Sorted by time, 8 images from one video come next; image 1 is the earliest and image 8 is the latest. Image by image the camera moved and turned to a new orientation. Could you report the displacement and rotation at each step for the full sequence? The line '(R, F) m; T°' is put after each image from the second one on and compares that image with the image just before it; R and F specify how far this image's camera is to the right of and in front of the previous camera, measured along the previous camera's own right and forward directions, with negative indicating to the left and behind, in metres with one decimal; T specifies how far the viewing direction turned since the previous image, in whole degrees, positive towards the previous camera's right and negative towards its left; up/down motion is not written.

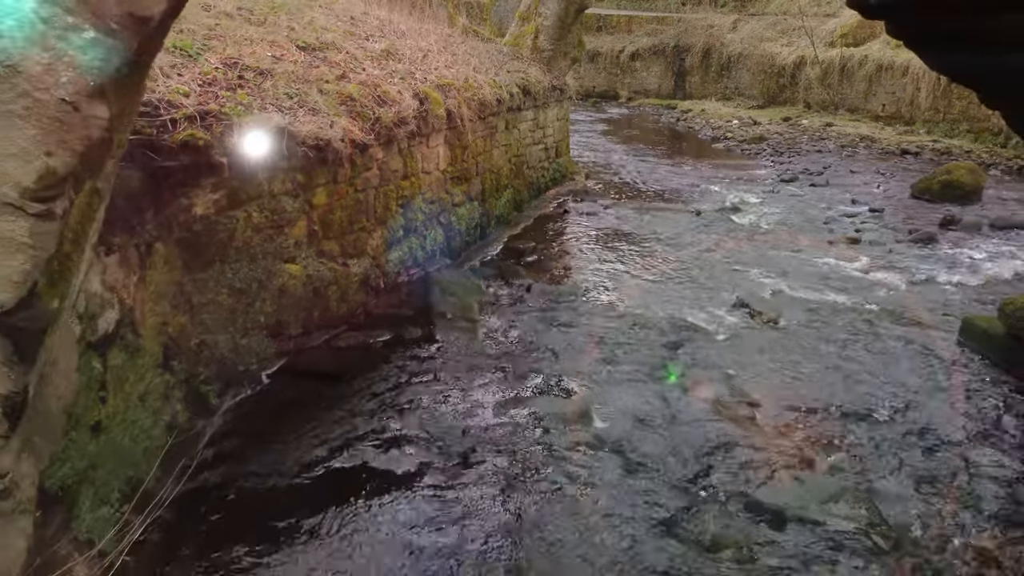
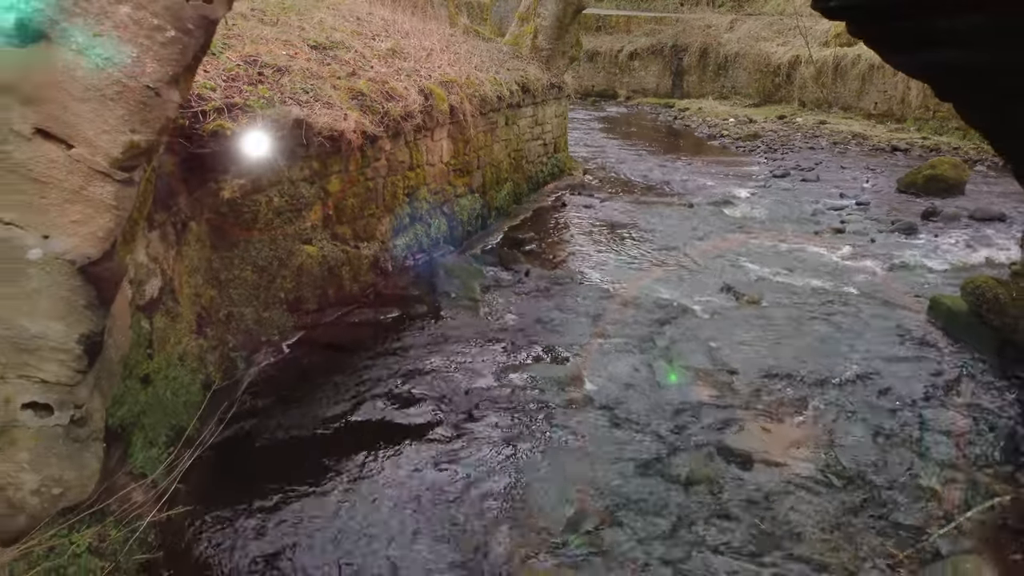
(0.0, -0.4) m; 0°
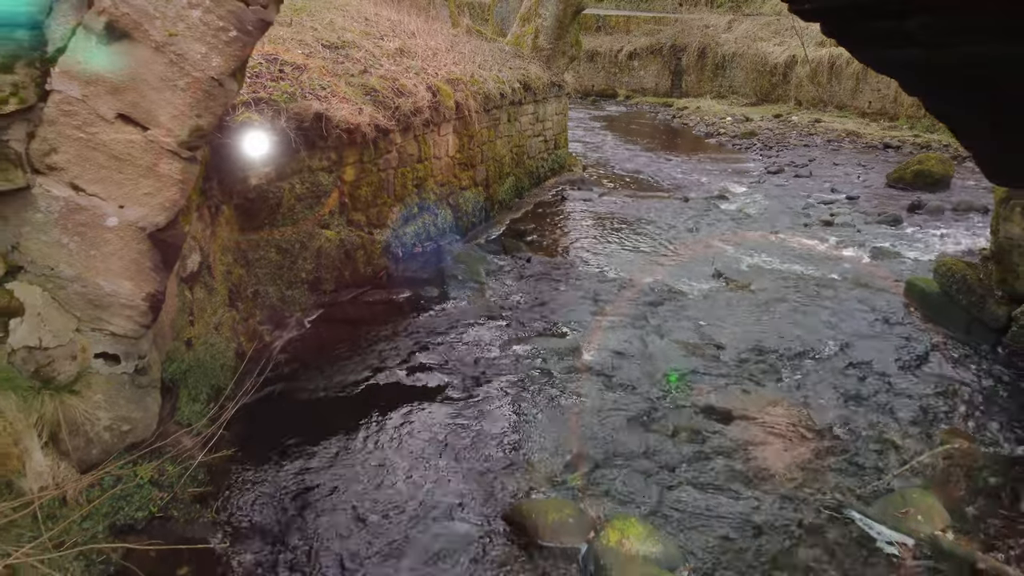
(0.0, -0.4) m; 0°
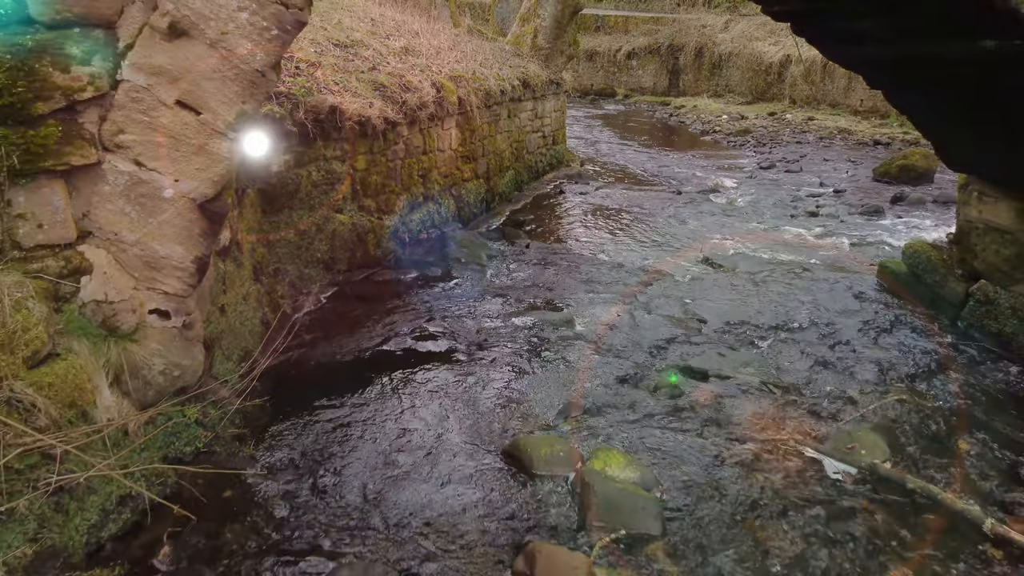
(0.0, -0.5) m; 0°
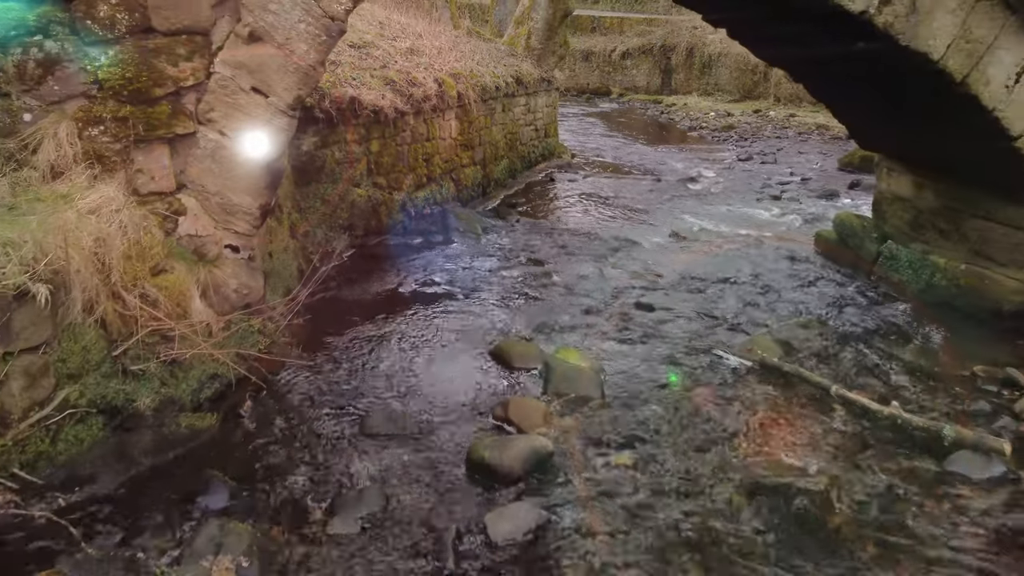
(+0.1, -1.2) m; 0°
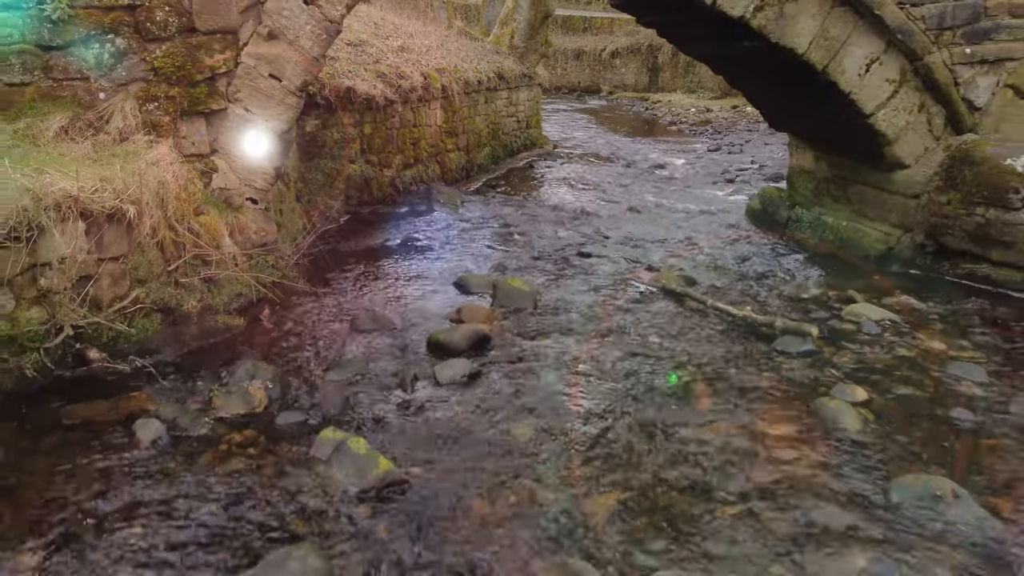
(+0.4, -1.3) m; 0°
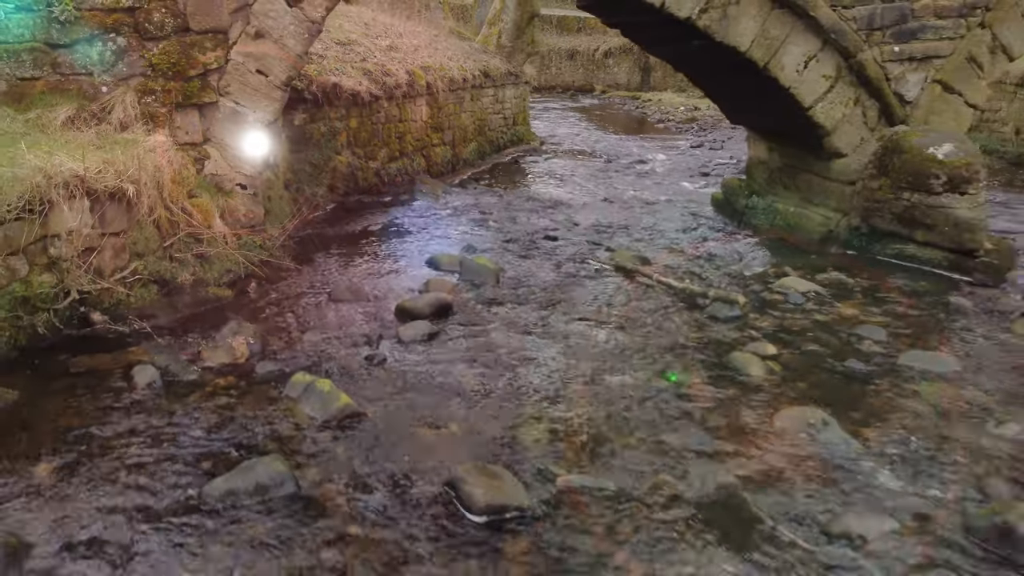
(+0.3, -0.5) m; 0°
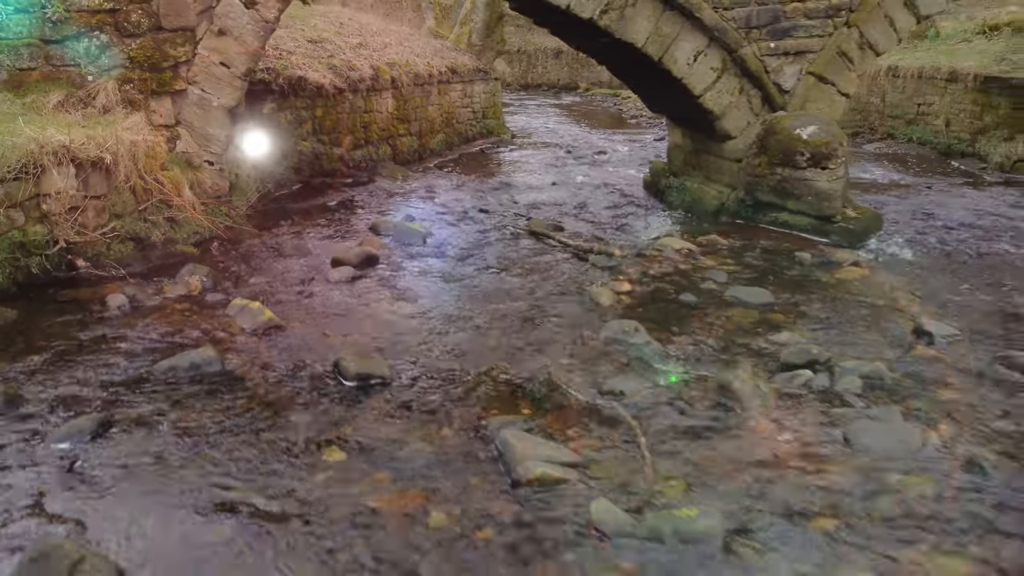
(+0.8, -1.0) m; 0°
